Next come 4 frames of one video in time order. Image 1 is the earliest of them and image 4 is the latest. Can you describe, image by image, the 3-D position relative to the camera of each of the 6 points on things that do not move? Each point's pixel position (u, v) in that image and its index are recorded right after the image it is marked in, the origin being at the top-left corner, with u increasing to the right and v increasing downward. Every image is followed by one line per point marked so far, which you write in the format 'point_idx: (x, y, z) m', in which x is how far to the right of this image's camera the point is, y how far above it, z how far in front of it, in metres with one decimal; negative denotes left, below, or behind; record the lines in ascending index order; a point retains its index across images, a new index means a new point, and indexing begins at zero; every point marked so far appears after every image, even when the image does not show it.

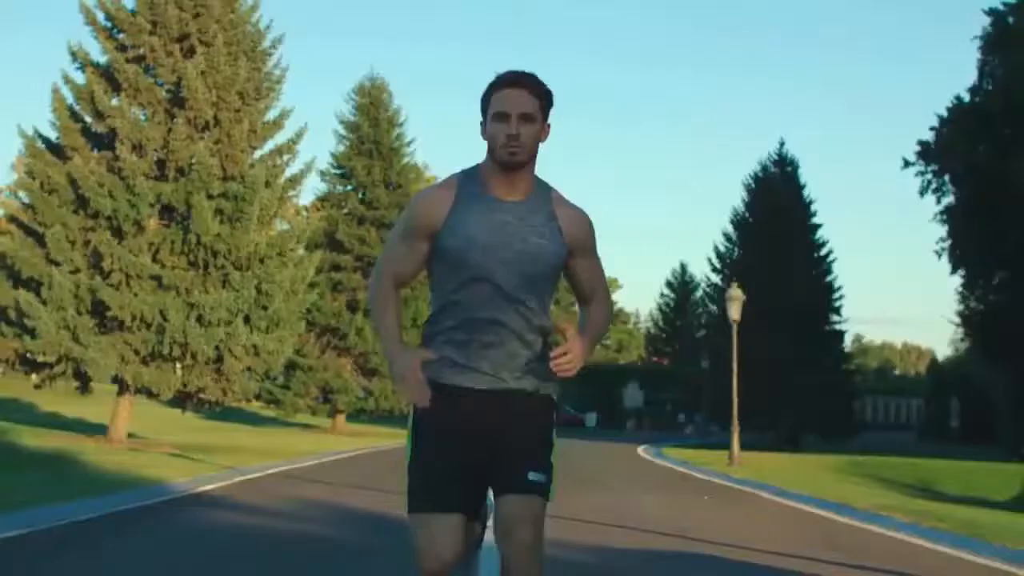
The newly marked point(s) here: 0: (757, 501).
0: (+2.8, -2.4, +16.9) m
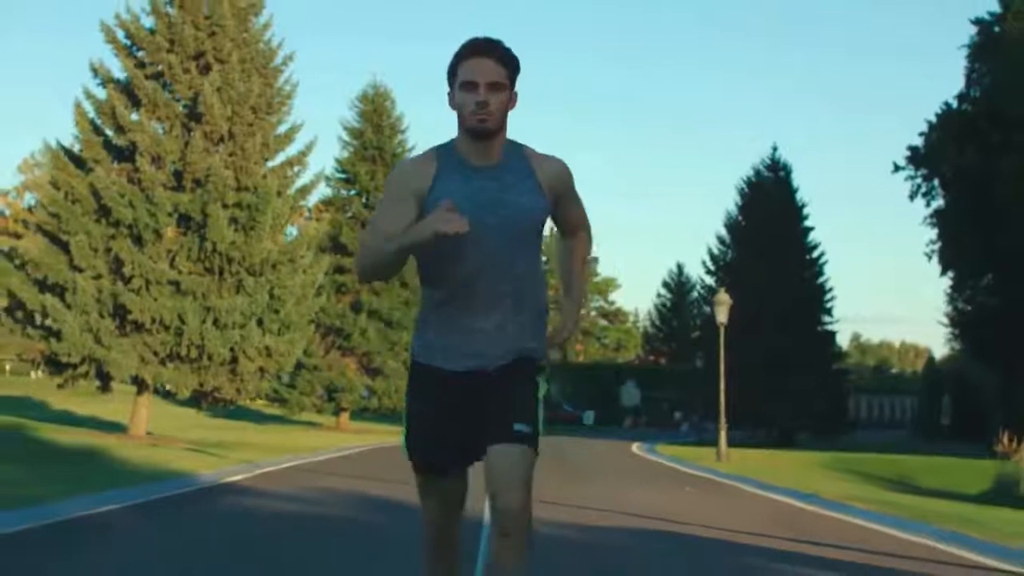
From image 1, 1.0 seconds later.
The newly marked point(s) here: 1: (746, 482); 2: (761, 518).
0: (+2.8, -2.4, +17.6) m
1: (+3.1, -2.6, +19.3) m
2: (+2.5, -2.2, +14.0) m
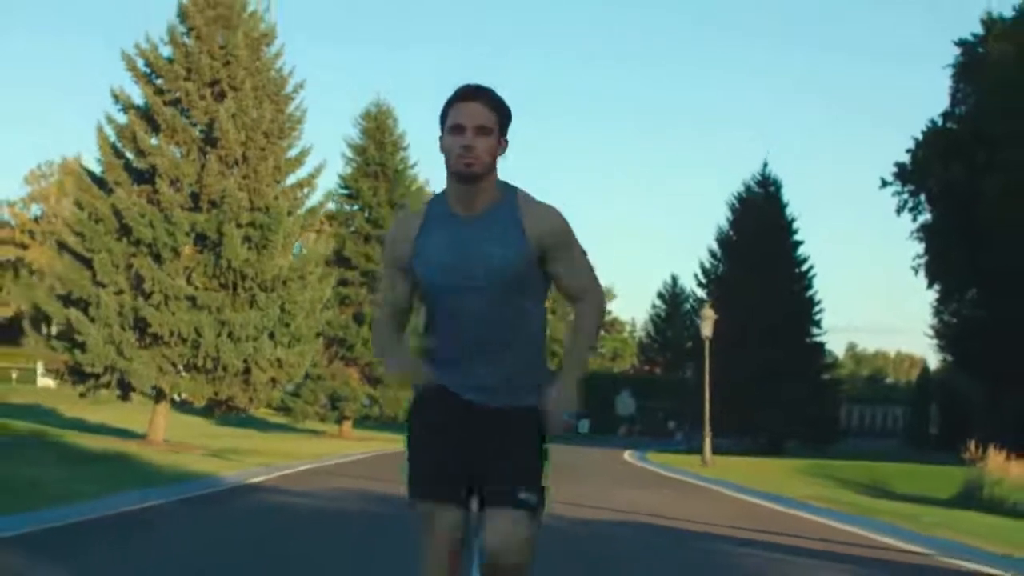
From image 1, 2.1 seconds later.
0: (+2.7, -2.6, +18.4) m
1: (+3.0, -2.7, +20.1) m
2: (+2.4, -2.4, +14.8) m
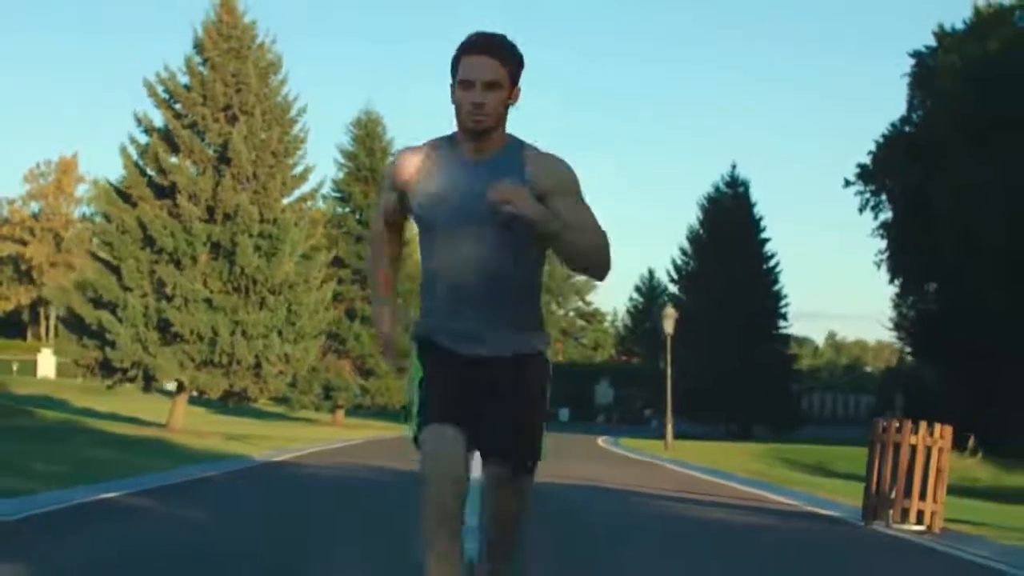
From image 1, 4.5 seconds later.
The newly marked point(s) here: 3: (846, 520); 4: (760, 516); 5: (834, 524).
0: (+2.5, -2.6, +20.3) m
1: (+2.8, -2.7, +21.9) m
2: (+2.2, -2.4, +16.6) m
3: (+3.4, -2.3, +14.1) m
4: (+2.3, -2.1, +13.3) m
5: (+2.9, -2.2, +13.1) m
